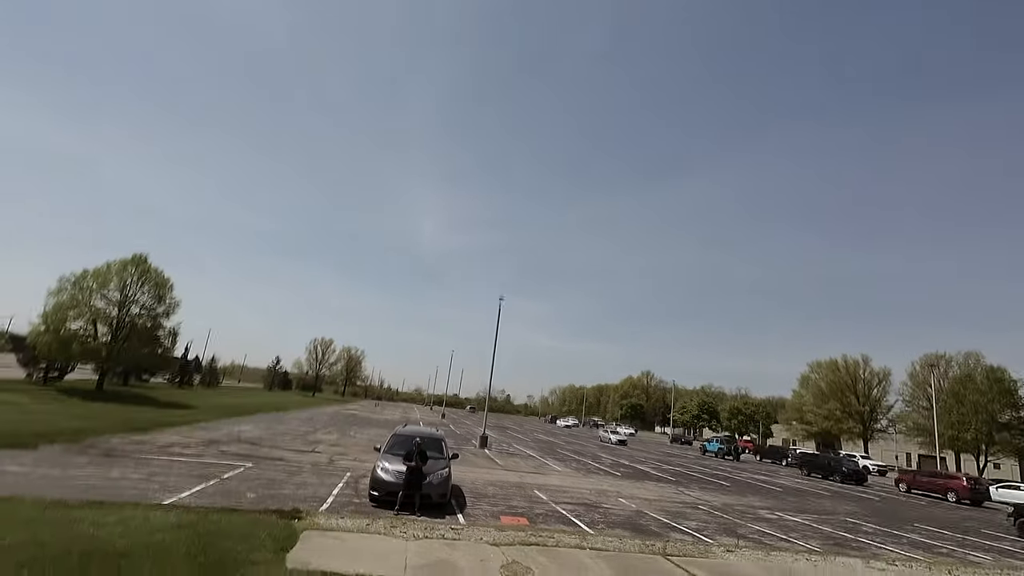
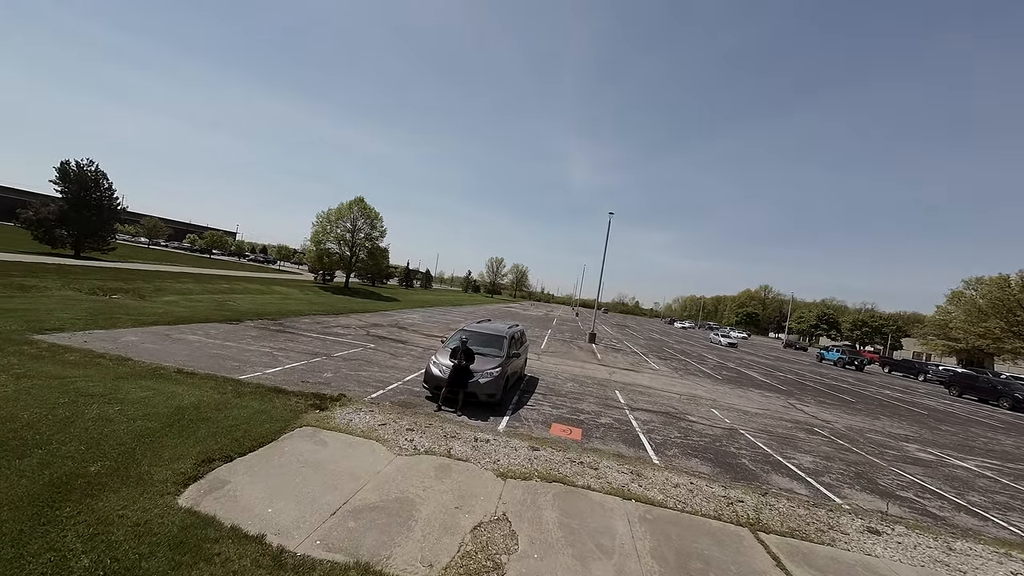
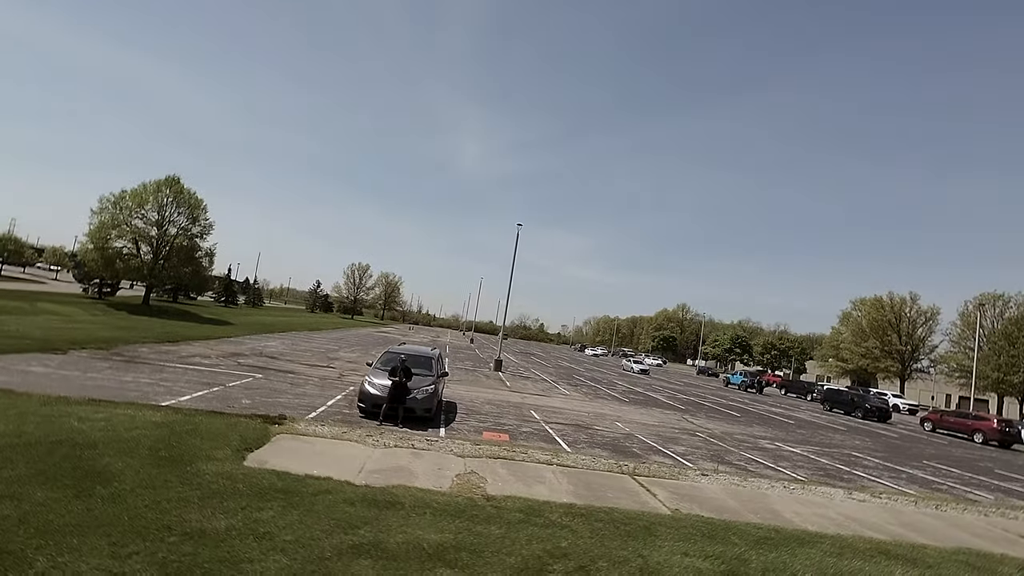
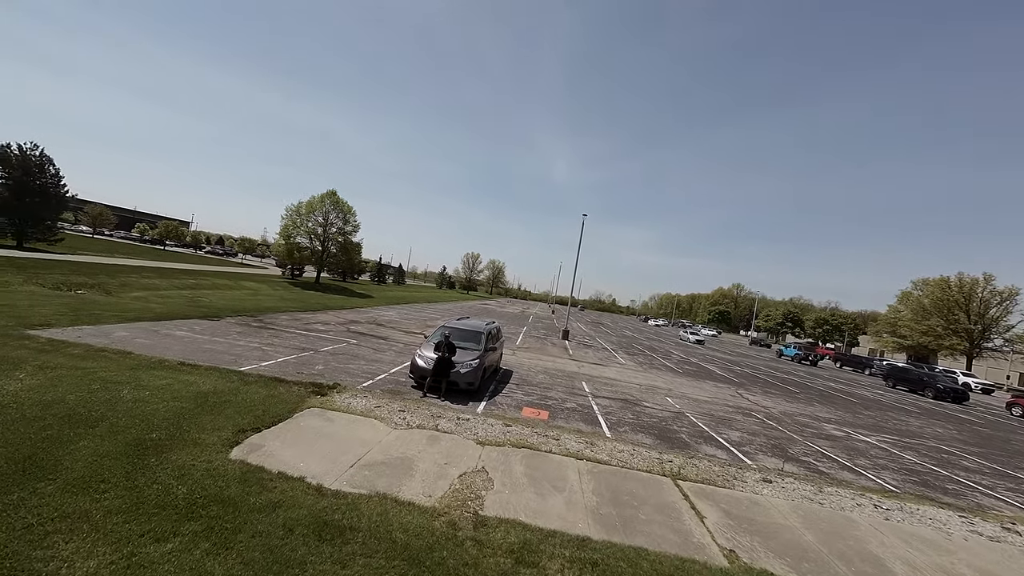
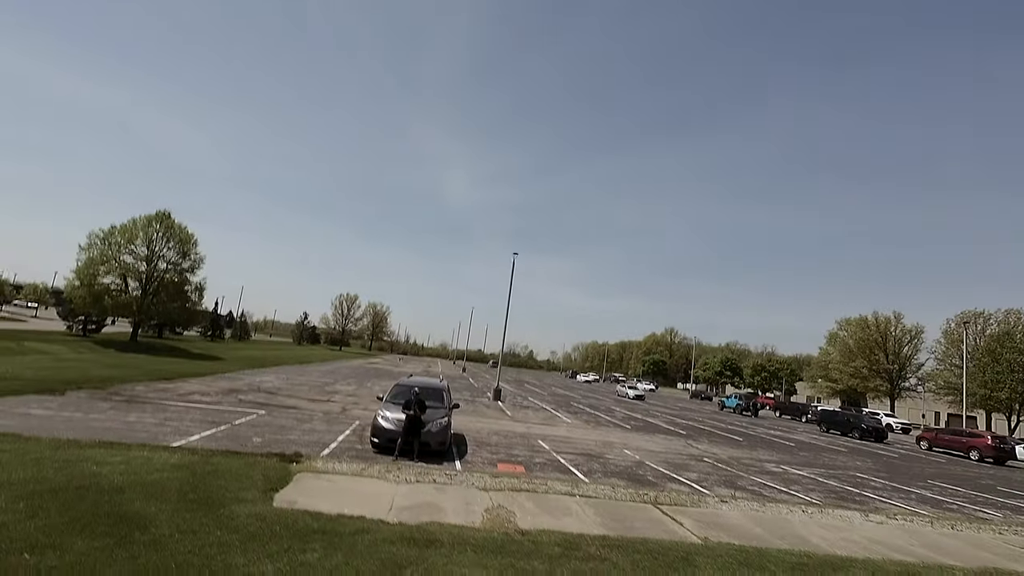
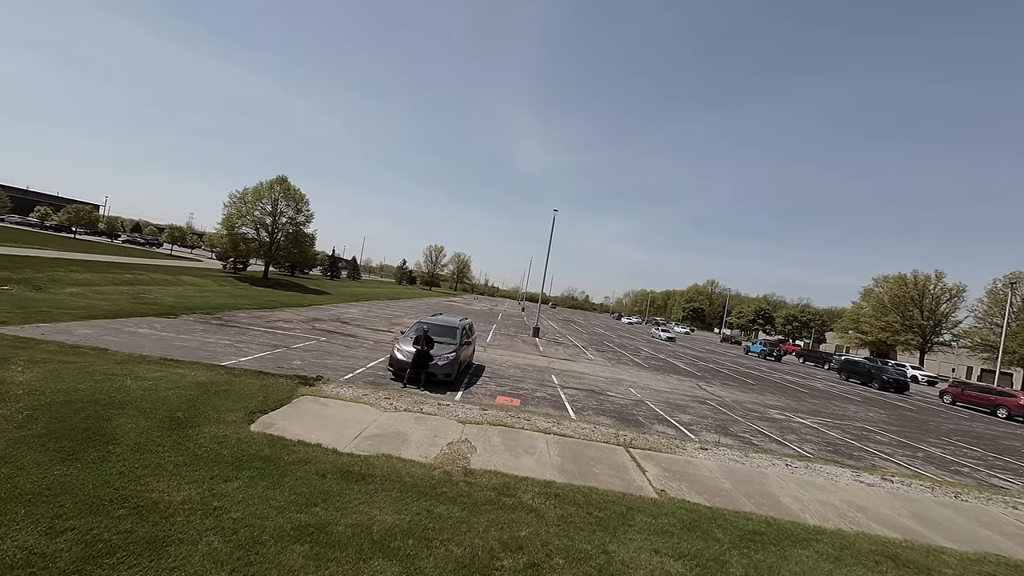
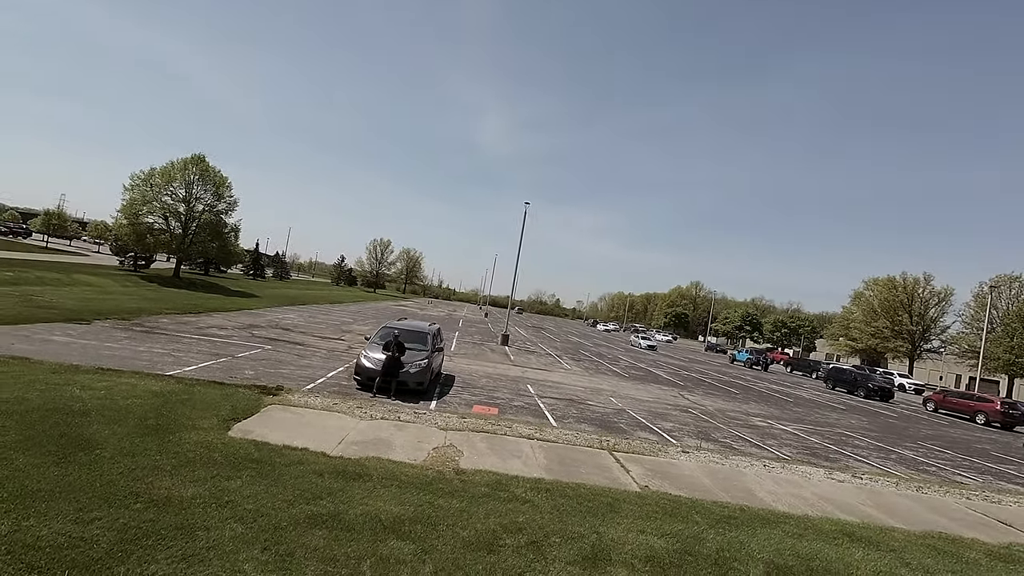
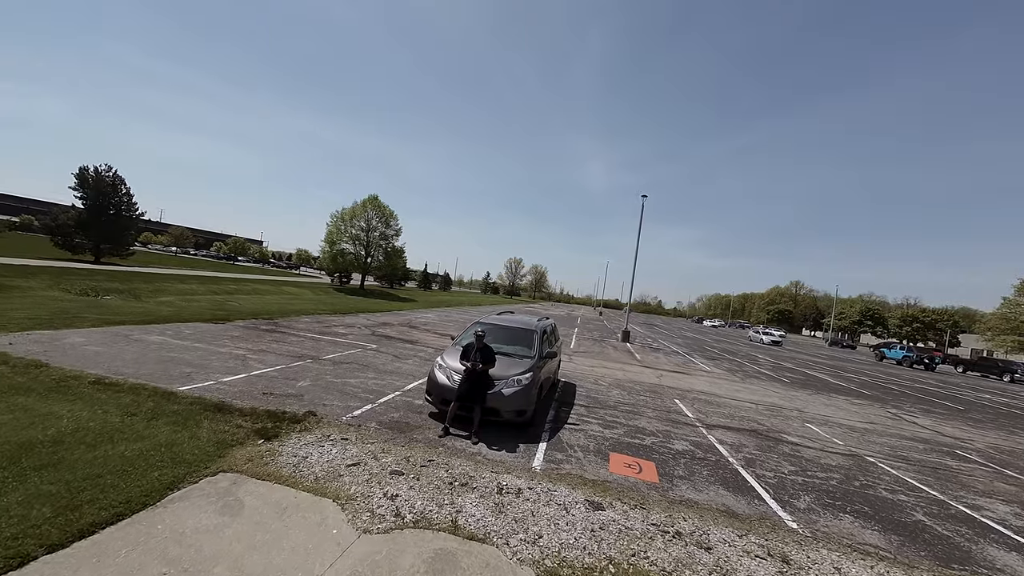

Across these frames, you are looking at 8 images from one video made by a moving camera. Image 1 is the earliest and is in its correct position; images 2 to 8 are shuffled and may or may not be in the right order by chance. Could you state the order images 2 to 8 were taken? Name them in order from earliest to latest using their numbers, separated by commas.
5, 3, 7, 6, 4, 2, 8
